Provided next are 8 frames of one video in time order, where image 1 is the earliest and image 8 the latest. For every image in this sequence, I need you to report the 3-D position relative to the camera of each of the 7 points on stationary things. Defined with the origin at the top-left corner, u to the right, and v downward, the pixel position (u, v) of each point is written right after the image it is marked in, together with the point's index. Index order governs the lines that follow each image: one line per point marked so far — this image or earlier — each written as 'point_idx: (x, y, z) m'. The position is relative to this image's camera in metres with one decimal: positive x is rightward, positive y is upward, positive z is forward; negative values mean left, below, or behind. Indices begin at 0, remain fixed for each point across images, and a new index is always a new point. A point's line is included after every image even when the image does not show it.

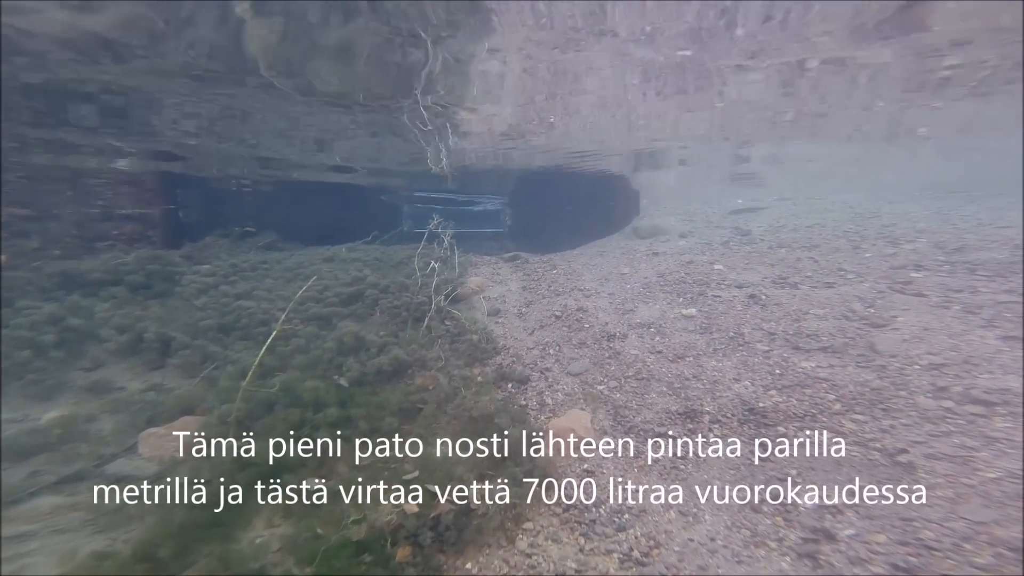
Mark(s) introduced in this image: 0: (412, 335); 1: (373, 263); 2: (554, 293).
0: (-1.9, -0.9, +7.8) m
1: (-3.4, +0.7, +10.2) m
2: (+1.0, -0.2, +9.1) m
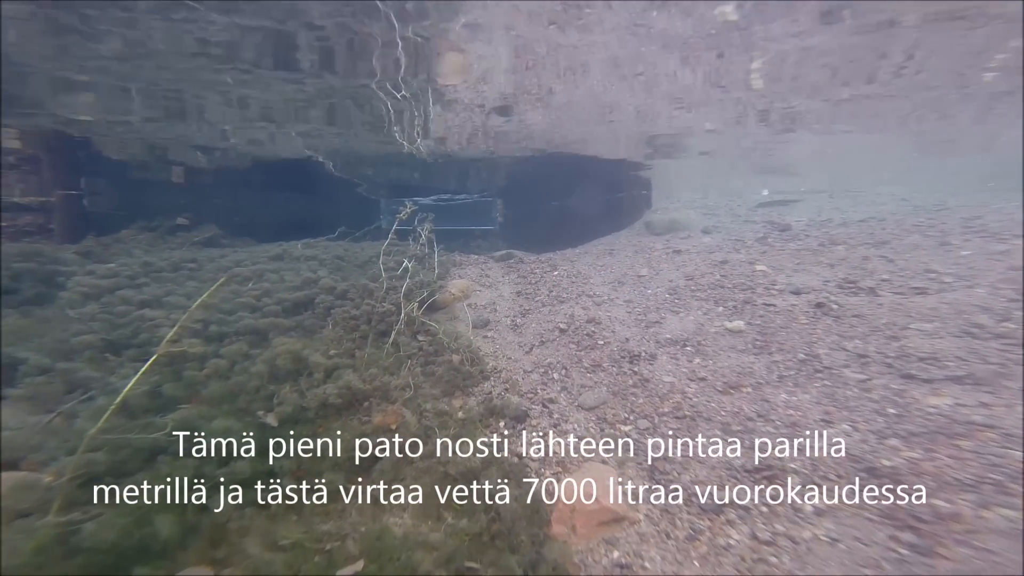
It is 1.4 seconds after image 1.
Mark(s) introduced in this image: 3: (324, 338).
0: (-2.0, -0.9, +6.0) m
1: (-3.6, +0.6, +8.4) m
2: (+0.8, -0.3, +7.4) m
3: (-2.8, -0.7, +6.2) m
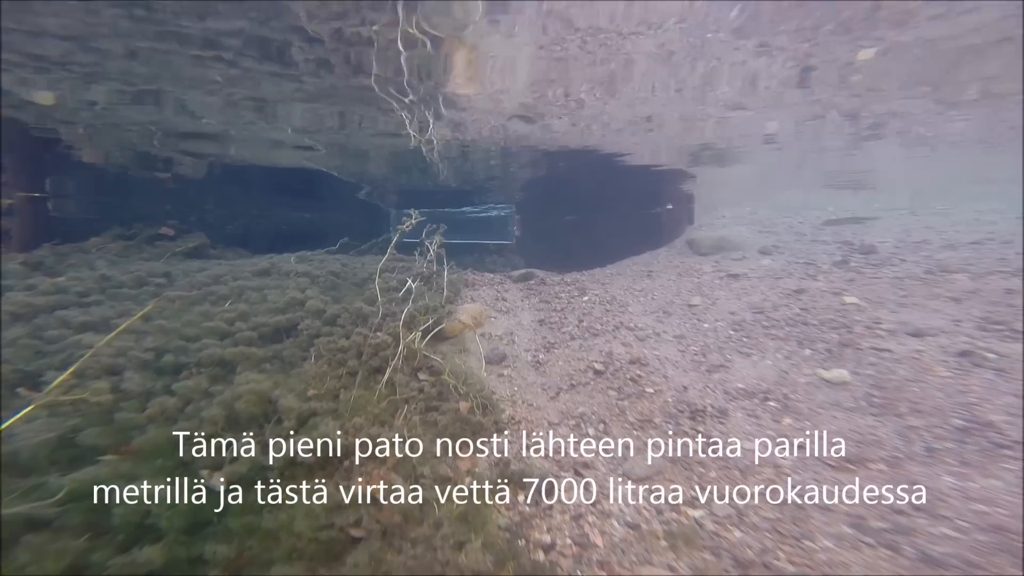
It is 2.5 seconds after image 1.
0: (-1.7, -1.2, +4.7) m
1: (-3.3, +0.2, +7.2) m
2: (+1.2, -0.7, +6.1) m
3: (-2.5, -1.0, +5.0) m
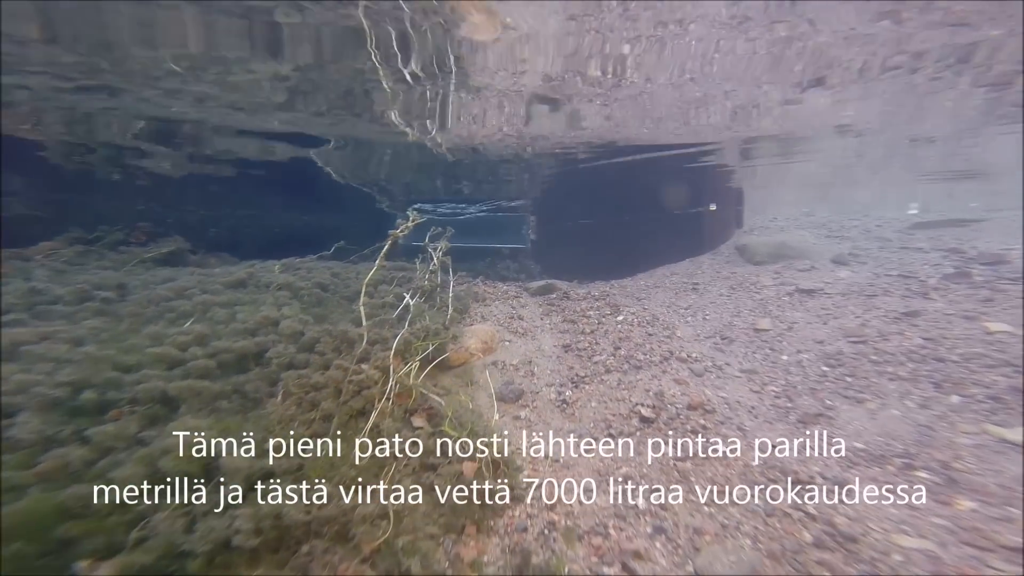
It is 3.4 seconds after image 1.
0: (-1.5, -1.4, +3.6) m
1: (-3.0, 0.0, +6.2) m
2: (+1.4, -0.9, +4.8) m
3: (-2.3, -1.2, +3.9) m
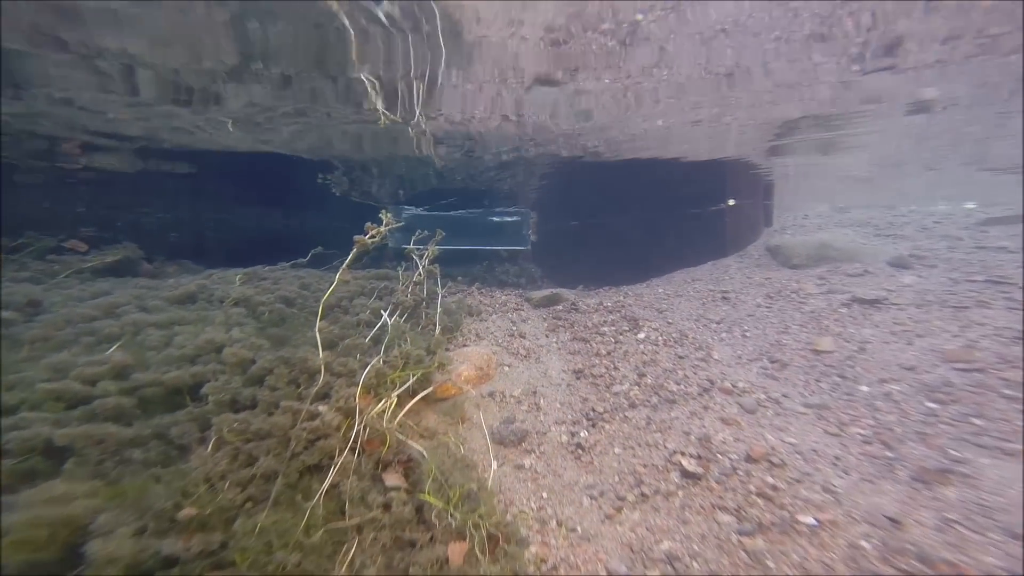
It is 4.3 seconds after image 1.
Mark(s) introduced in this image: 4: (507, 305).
0: (-1.5, -1.6, +2.6) m
1: (-3.0, -0.2, +5.2) m
2: (+1.4, -1.0, +3.9) m
3: (-2.3, -1.4, +2.9) m
4: (-0.1, -0.3, +6.6) m
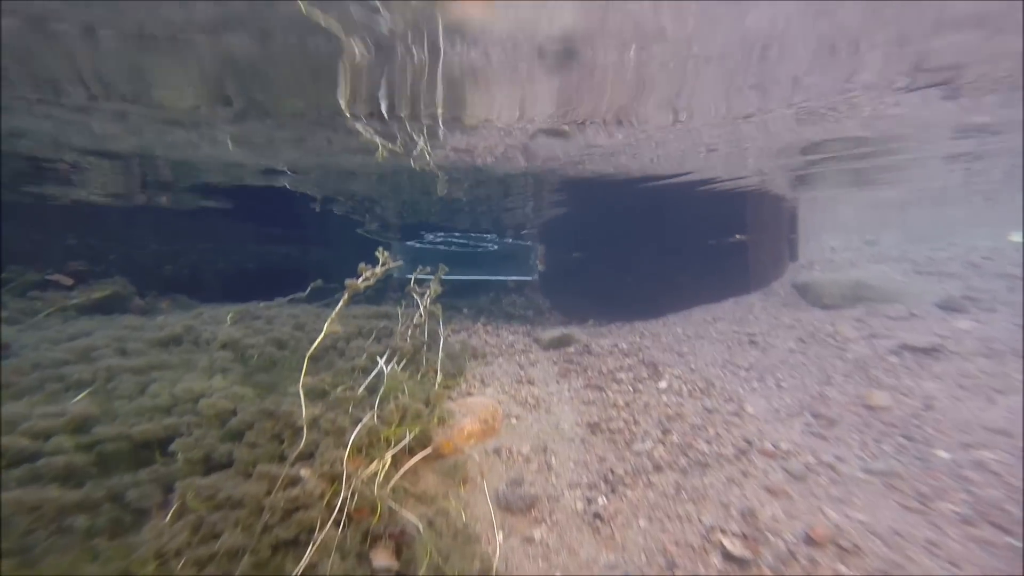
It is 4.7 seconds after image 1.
0: (-1.5, -1.8, +2.1) m
1: (-2.9, -0.7, +4.8) m
2: (+1.5, -1.4, +3.4) m
3: (-2.3, -1.7, +2.5) m
4: (0.0, -0.9, +6.2) m
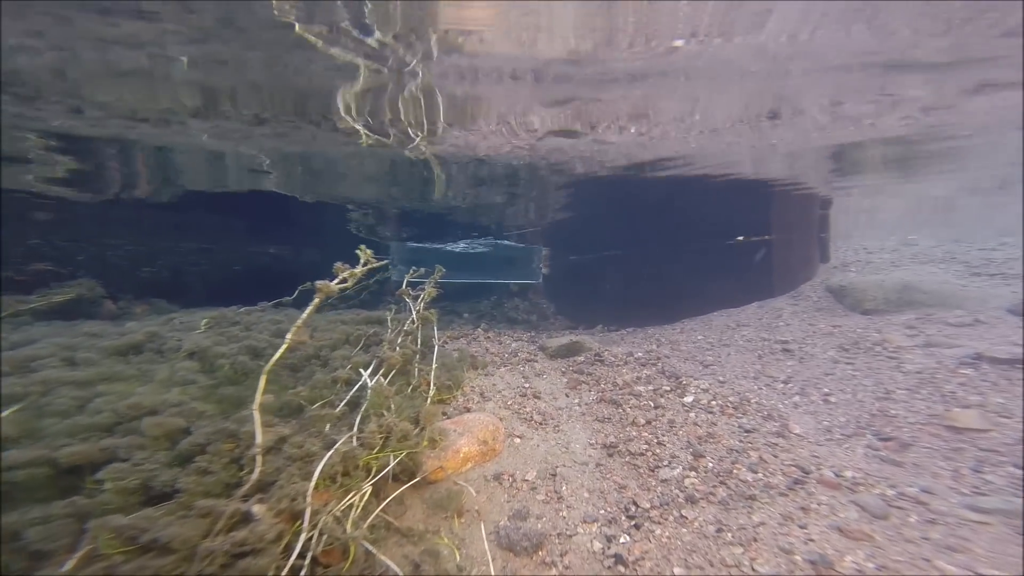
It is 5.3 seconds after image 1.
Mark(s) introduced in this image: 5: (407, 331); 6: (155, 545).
0: (-1.4, -1.8, +1.5) m
1: (-2.9, -0.7, +4.3) m
2: (+1.5, -1.4, +2.8) m
3: (-2.2, -1.6, +1.9) m
4: (+0.1, -0.9, +5.6) m
5: (-1.2, -0.4, +4.6) m
6: (-1.9, -1.4, +2.3) m
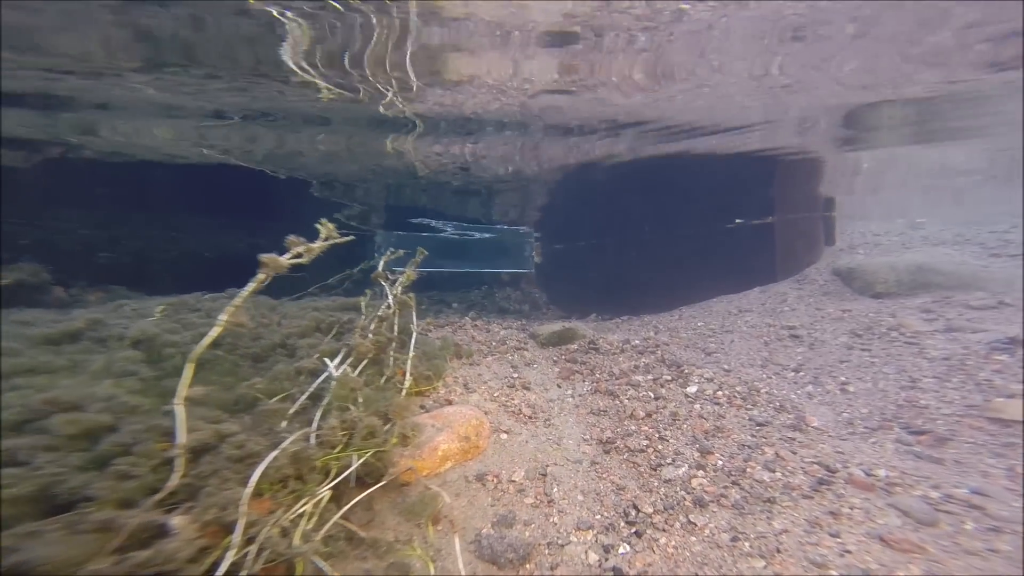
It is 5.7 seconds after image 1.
0: (-1.5, -1.6, +1.1) m
1: (-3.0, -0.5, +3.8) m
2: (+1.4, -1.2, +2.4) m
3: (-2.3, -1.4, +1.4) m
4: (-0.1, -0.7, +5.2) m
5: (-1.3, -0.3, +4.2) m
6: (-2.0, -1.2, +1.8) m
